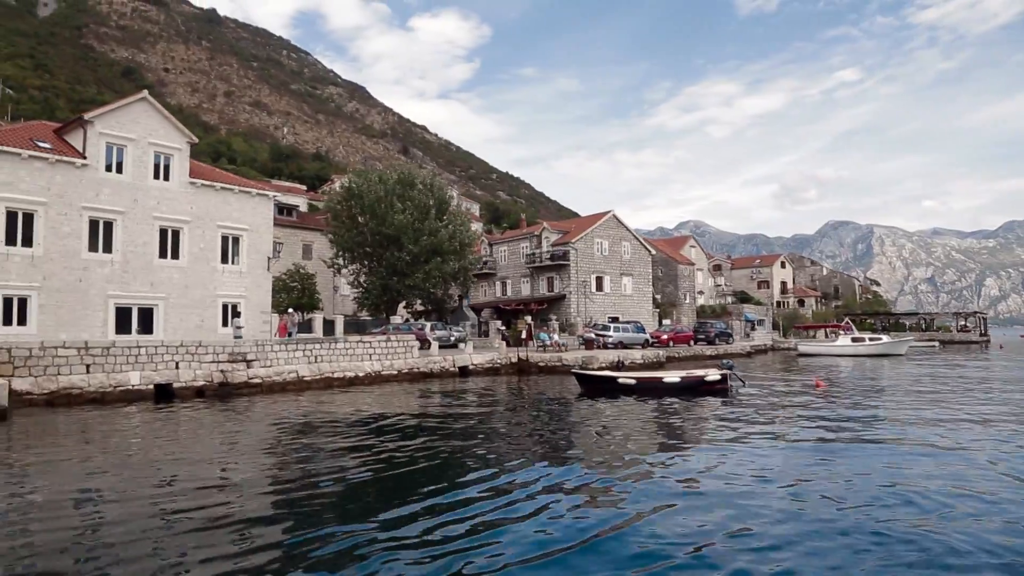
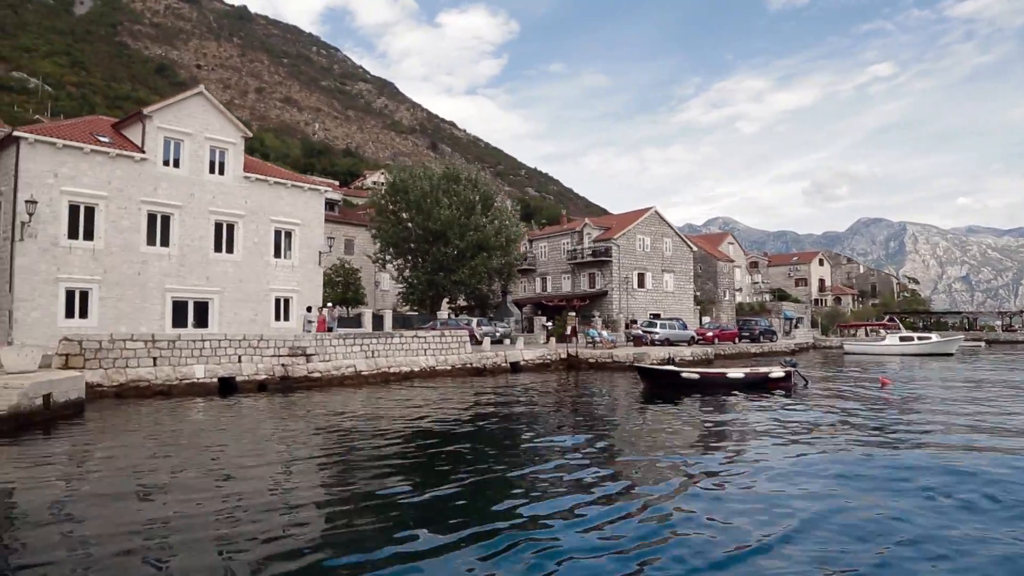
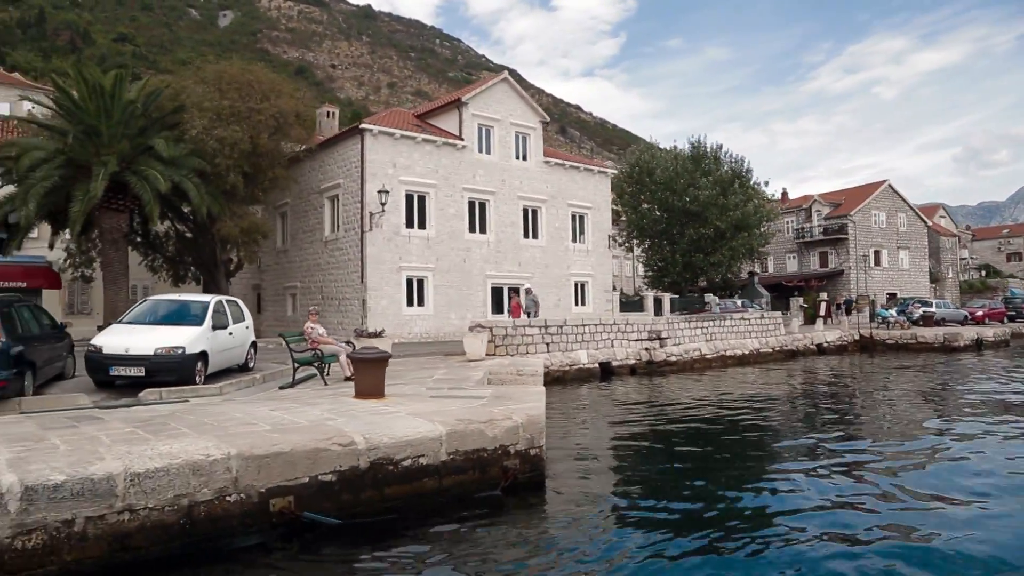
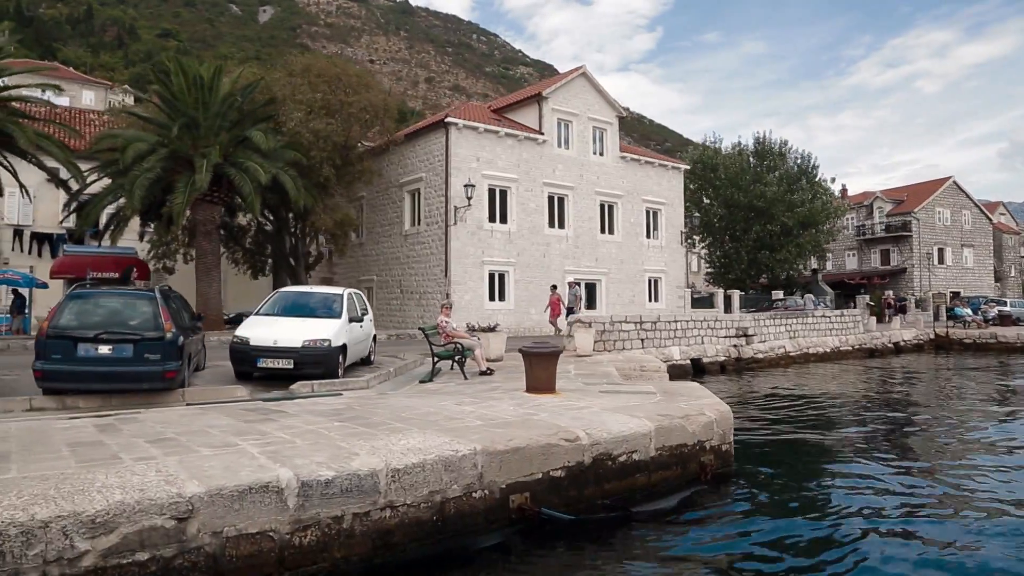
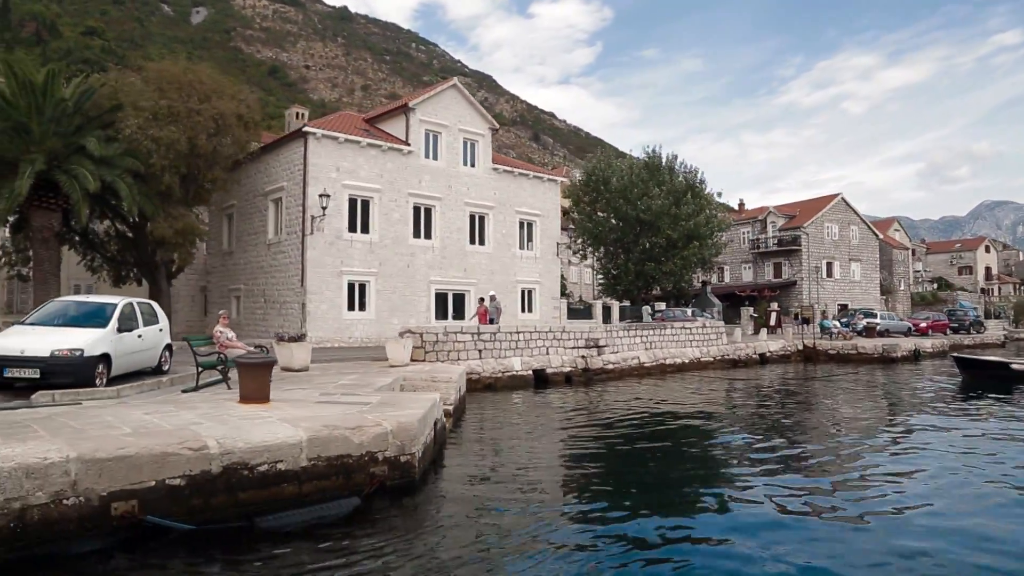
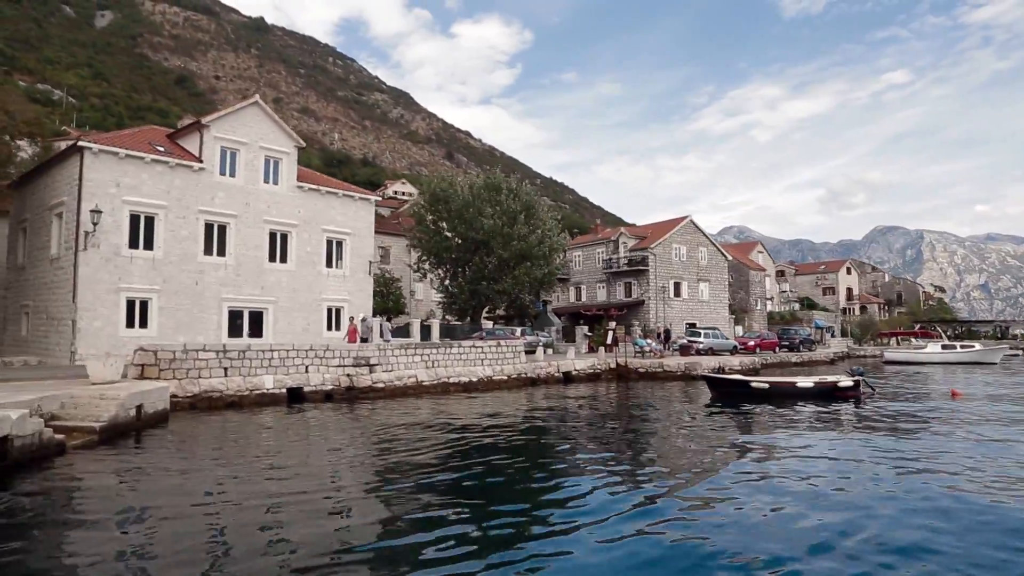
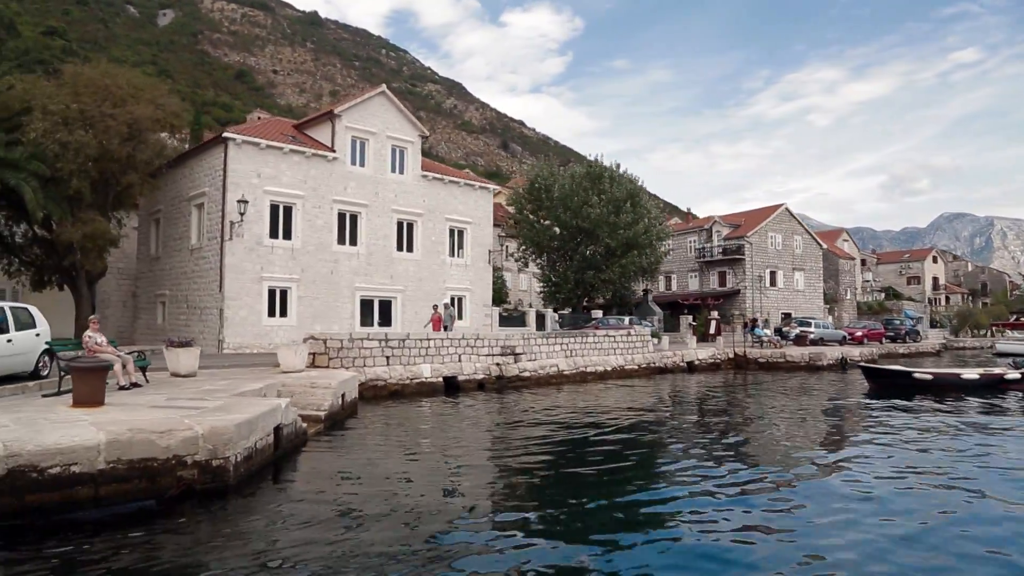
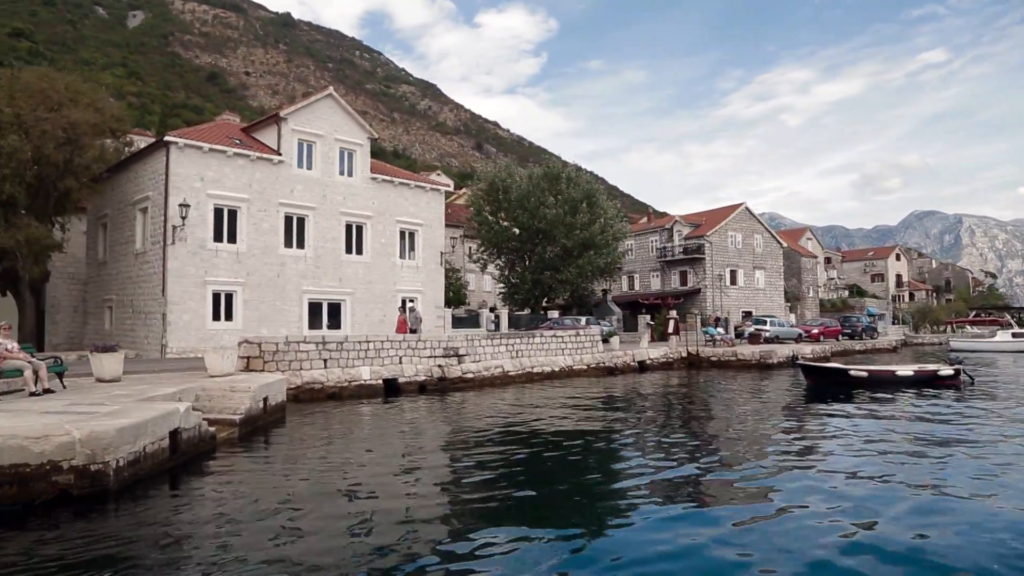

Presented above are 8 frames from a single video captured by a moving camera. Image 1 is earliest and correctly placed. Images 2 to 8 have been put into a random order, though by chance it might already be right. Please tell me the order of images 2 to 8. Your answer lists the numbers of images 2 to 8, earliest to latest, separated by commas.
2, 6, 8, 7, 5, 3, 4
